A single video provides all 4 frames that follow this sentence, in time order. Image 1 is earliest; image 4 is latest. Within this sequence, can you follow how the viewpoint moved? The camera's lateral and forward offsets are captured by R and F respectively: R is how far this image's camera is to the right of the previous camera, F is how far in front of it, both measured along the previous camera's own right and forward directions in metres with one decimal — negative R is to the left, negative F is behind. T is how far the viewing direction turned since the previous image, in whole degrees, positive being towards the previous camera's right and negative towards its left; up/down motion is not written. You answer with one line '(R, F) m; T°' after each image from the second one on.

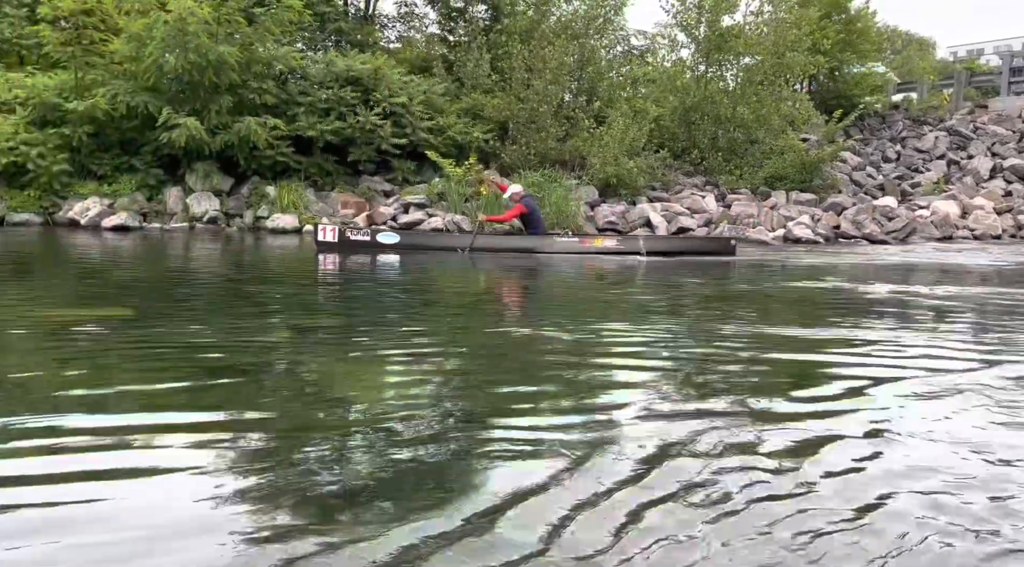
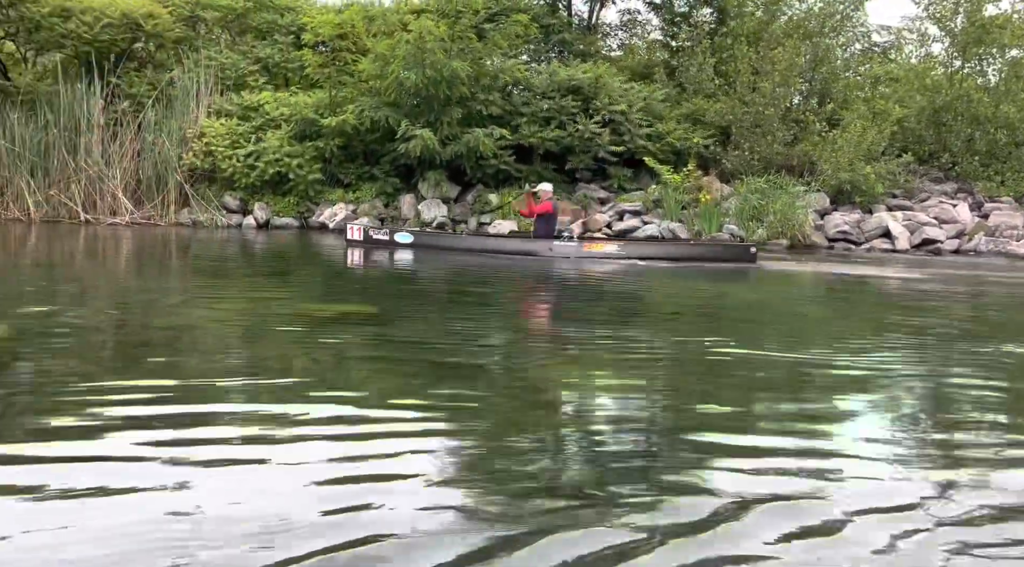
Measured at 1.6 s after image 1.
(+0.6, +0.3) m; -14°
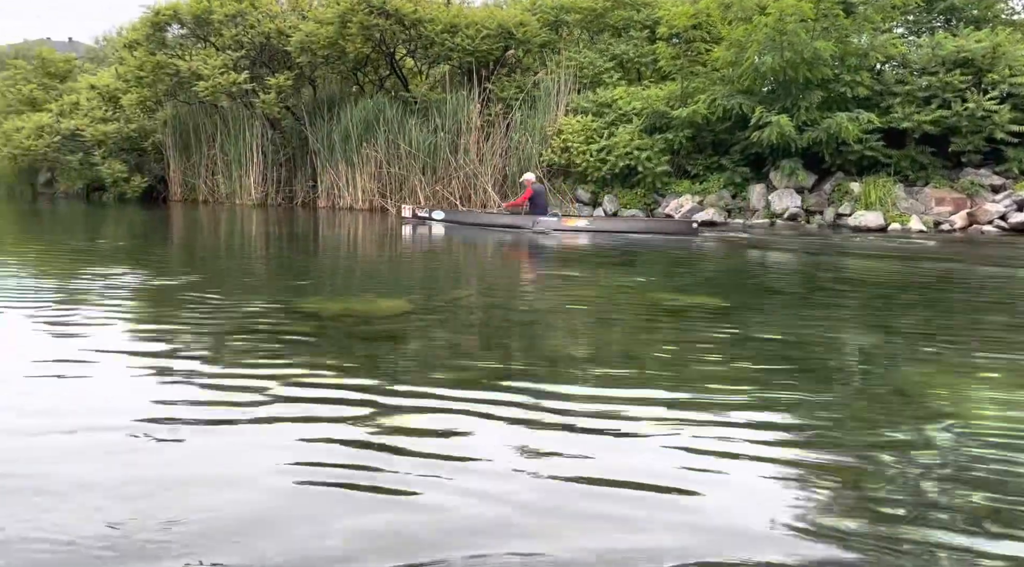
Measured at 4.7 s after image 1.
(-0.1, +0.9) m; -17°
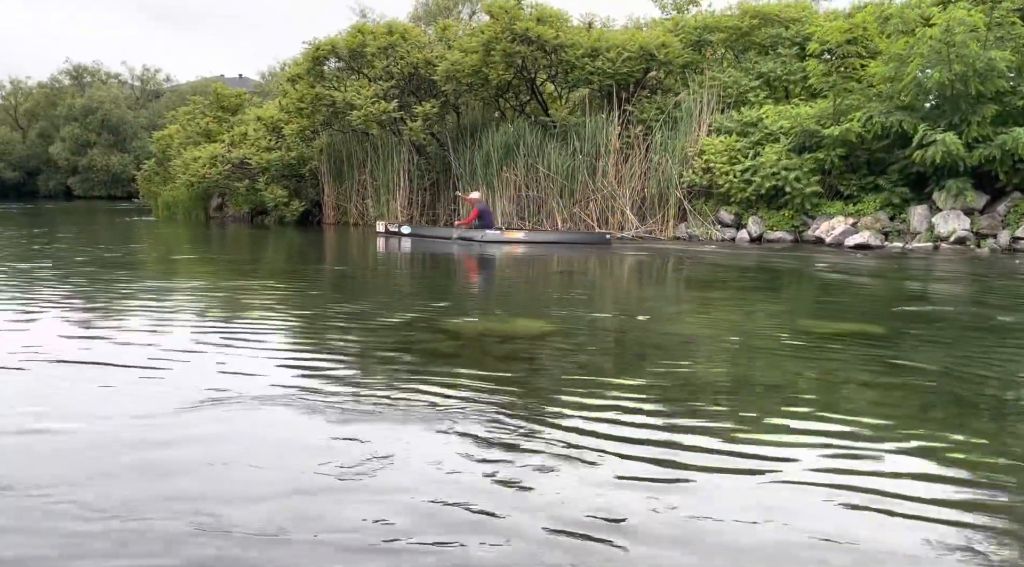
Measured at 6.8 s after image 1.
(0.0, +0.4) m; -7°
